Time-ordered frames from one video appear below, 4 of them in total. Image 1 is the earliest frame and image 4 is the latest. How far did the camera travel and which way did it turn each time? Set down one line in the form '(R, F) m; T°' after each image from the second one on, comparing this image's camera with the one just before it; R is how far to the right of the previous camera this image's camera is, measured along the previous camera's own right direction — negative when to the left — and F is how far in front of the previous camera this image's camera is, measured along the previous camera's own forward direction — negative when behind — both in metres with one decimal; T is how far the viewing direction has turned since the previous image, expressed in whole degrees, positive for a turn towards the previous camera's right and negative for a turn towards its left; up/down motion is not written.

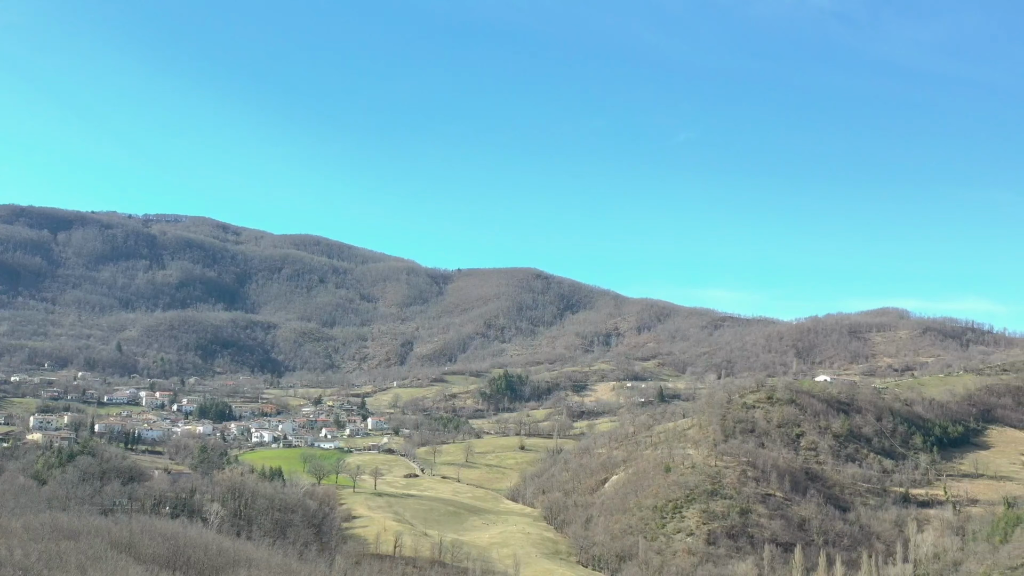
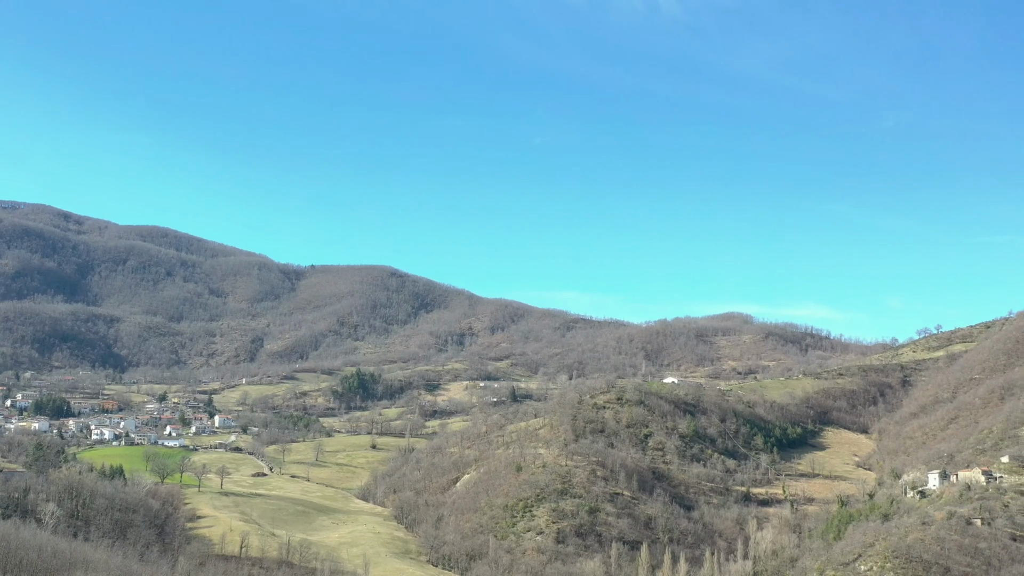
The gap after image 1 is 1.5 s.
(+0.1, +4.0) m; +11°
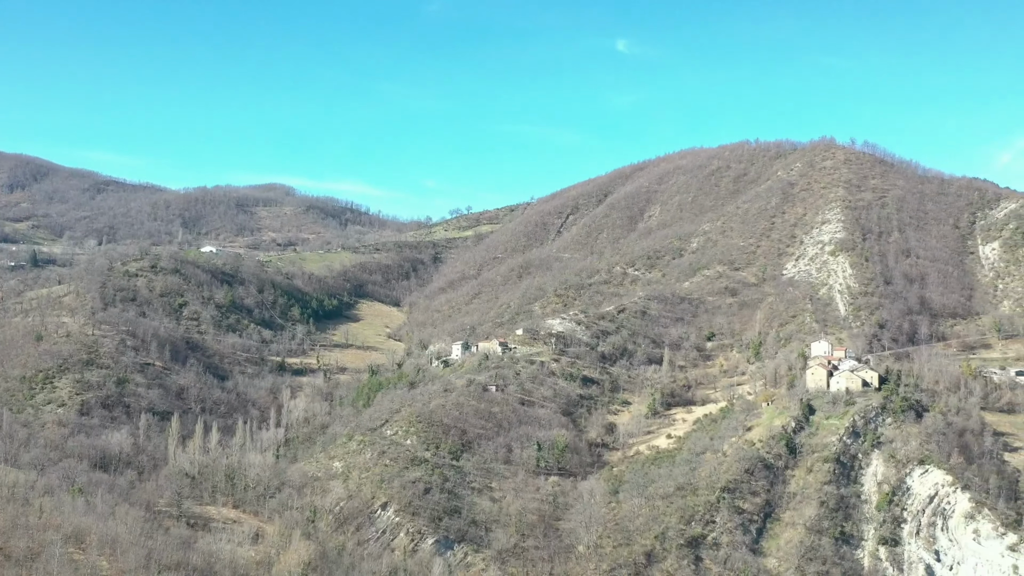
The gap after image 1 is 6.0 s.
(+1.6, +6.7) m; +36°
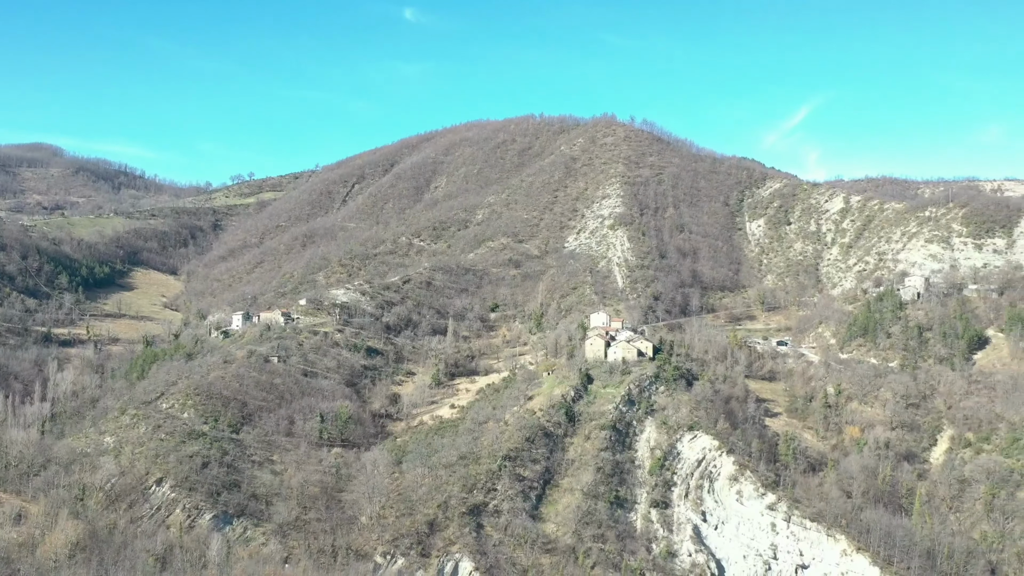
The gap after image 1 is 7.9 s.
(+0.2, +1.1) m; +17°
